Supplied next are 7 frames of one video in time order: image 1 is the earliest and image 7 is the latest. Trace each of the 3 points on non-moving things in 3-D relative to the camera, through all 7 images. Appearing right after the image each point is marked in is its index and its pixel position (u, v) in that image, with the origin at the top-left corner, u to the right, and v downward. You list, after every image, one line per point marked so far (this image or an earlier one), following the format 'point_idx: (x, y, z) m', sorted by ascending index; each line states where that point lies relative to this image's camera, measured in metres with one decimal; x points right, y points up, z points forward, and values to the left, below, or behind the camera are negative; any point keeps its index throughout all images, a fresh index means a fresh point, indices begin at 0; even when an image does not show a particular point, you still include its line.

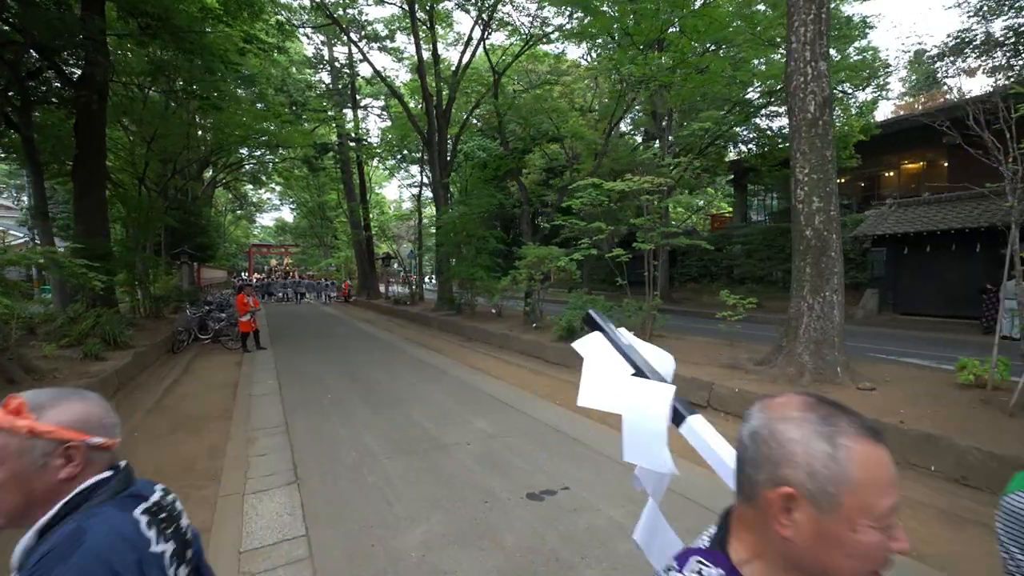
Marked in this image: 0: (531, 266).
0: (+0.5, +0.5, +11.4) m
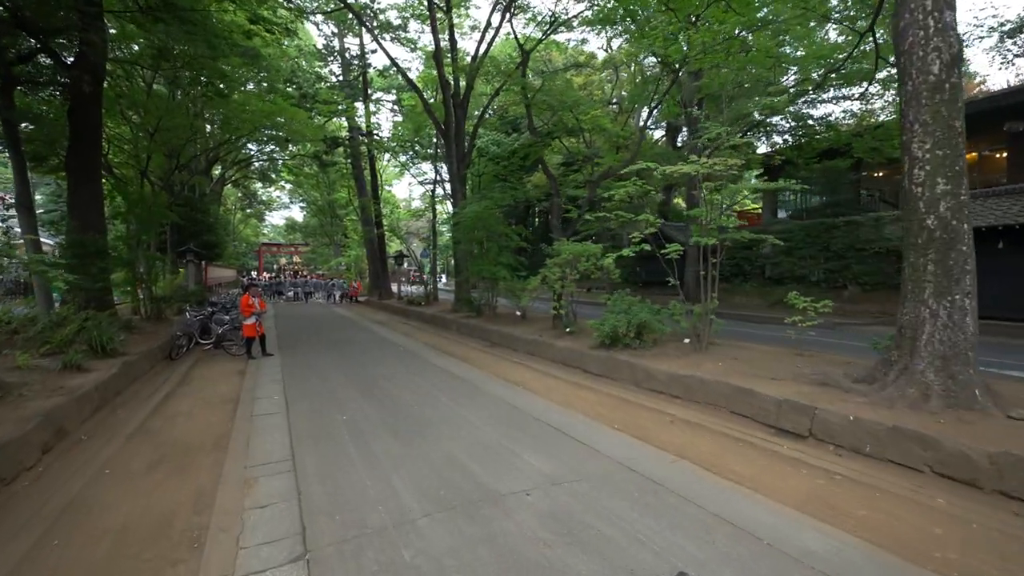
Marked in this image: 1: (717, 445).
0: (+1.1, +0.5, +10.3) m
1: (+2.1, -1.6, +5.0) m
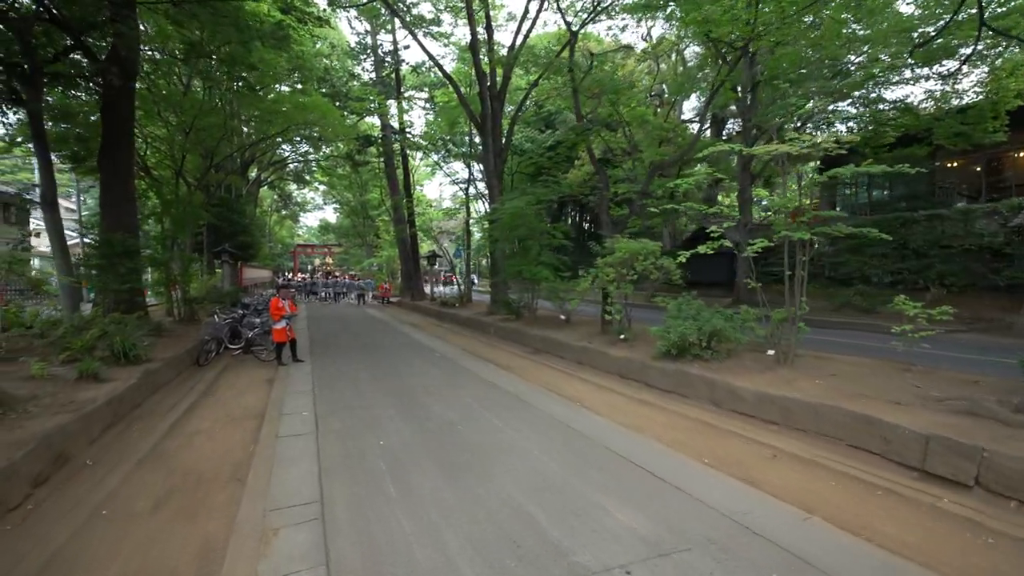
0: (+2.1, +0.5, +9.3) m
1: (+2.7, -1.7, +3.9) m
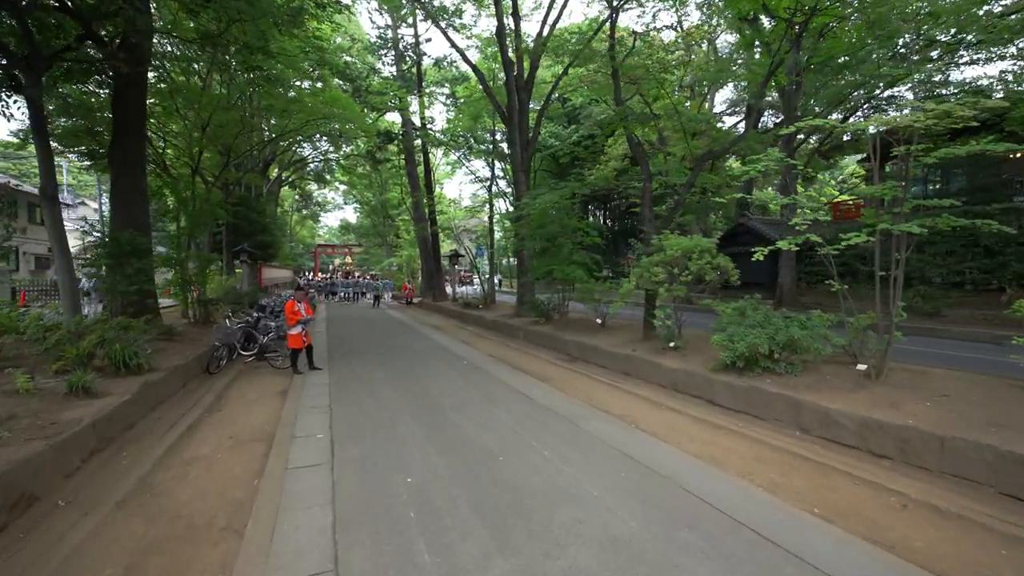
0: (+2.7, +0.4, +8.3) m
1: (+3.2, -1.7, +2.9) m
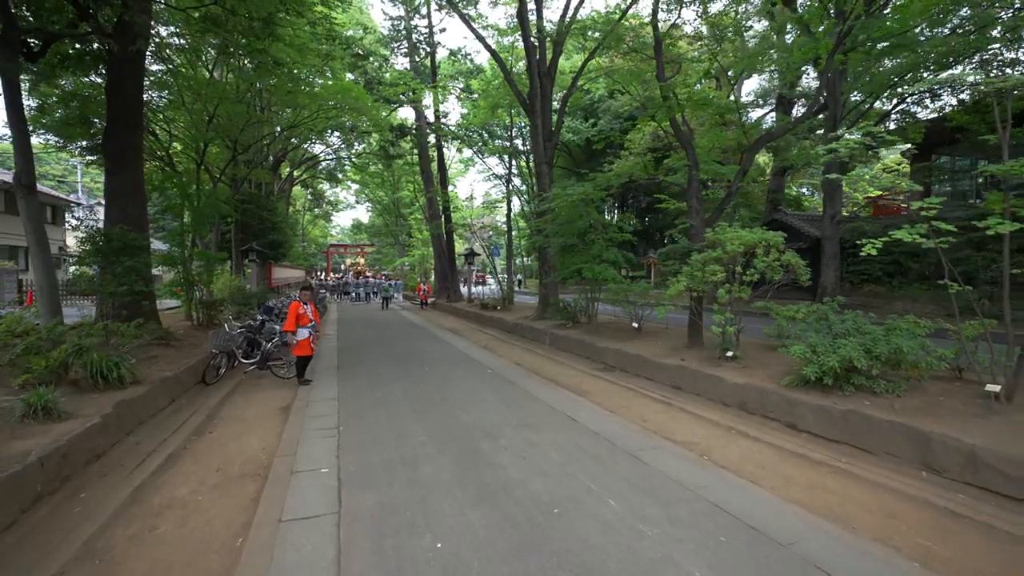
0: (+3.2, +0.4, +7.2) m
1: (+3.5, -1.7, +1.8) m
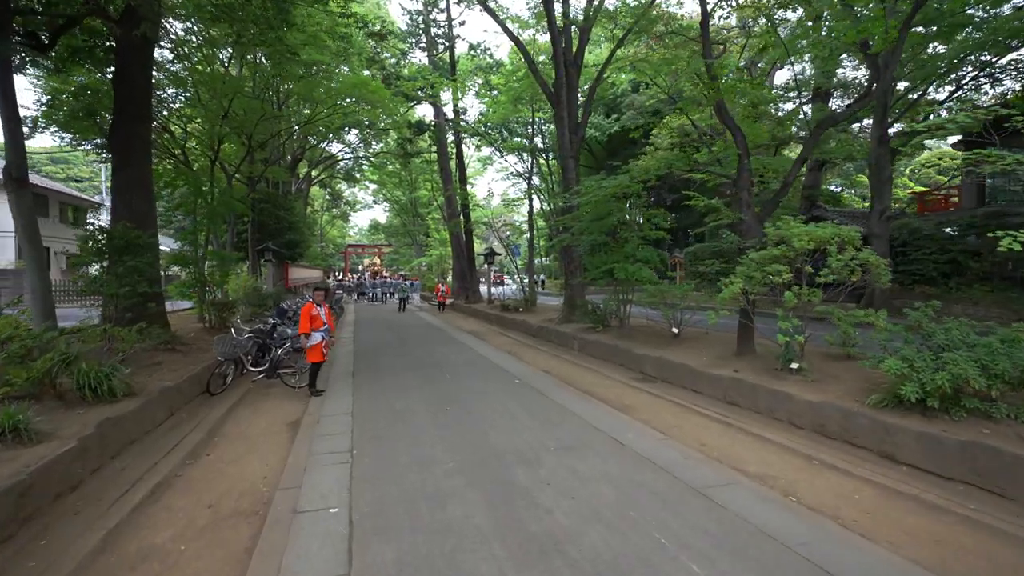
0: (+3.6, +0.4, +6.3) m
1: (+3.8, -1.8, +0.9) m
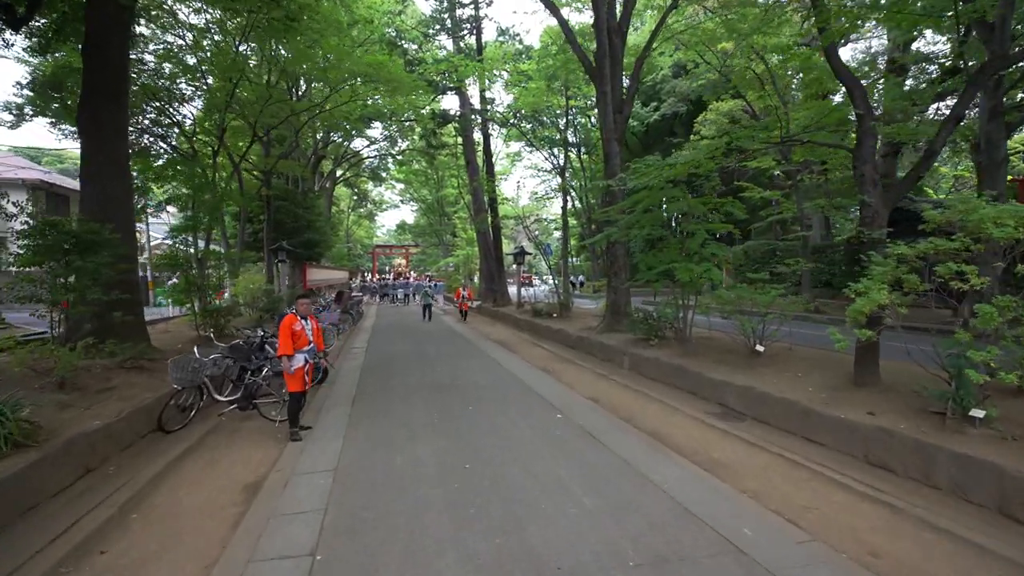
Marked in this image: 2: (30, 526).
0: (+4.0, +0.3, +4.2) m
1: (+3.9, -1.8, -1.2) m
2: (-3.5, -1.7, +3.5) m
